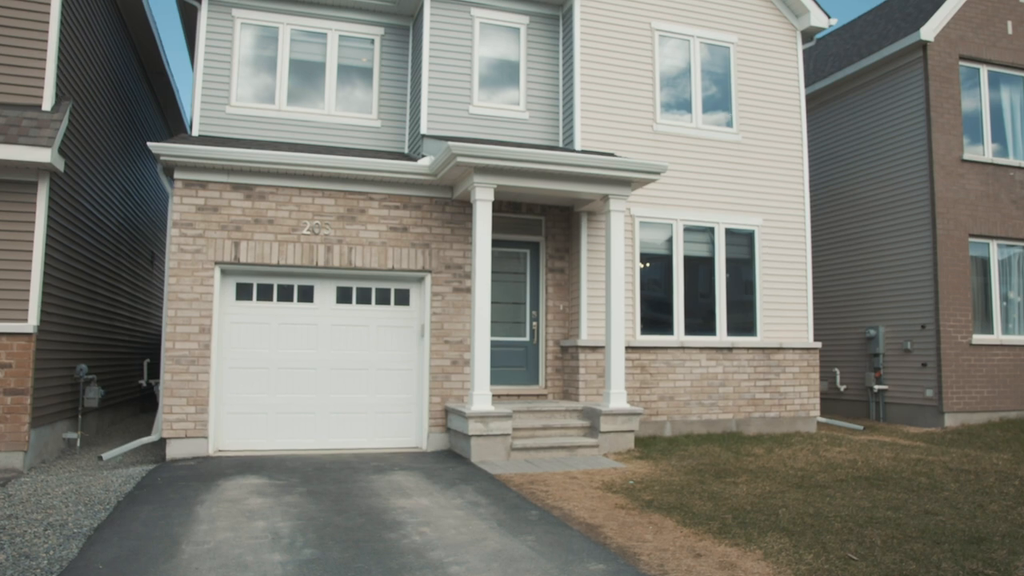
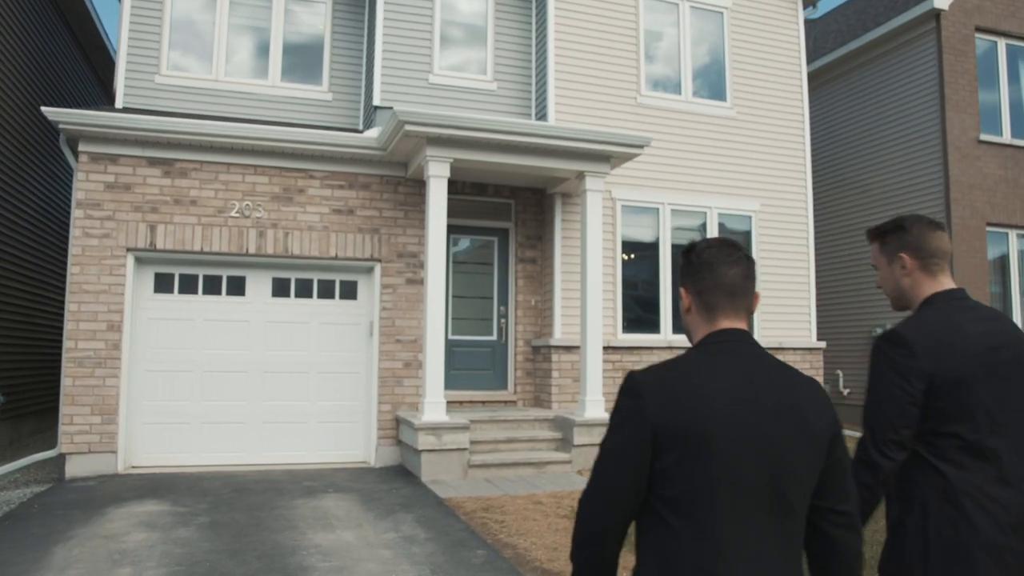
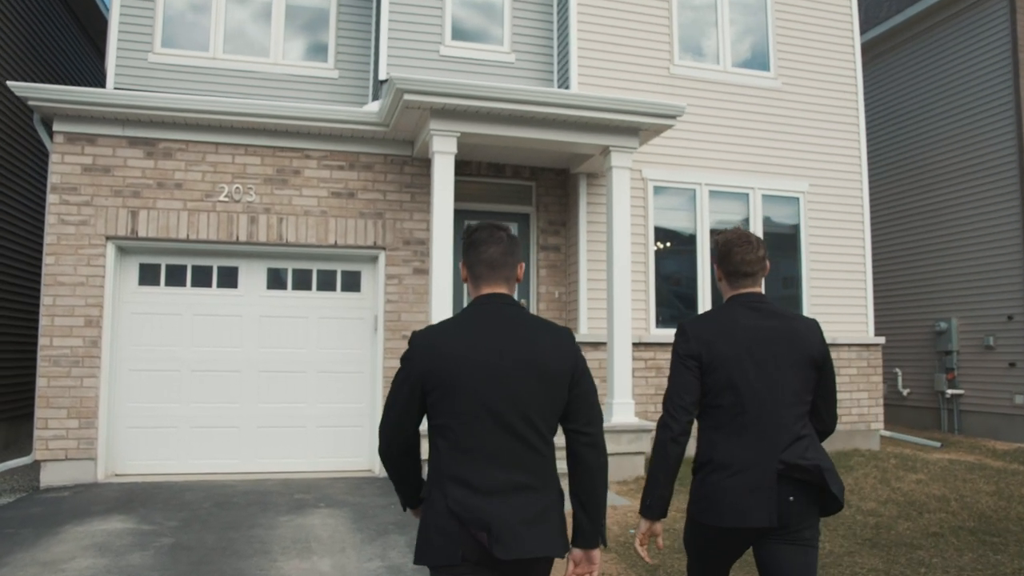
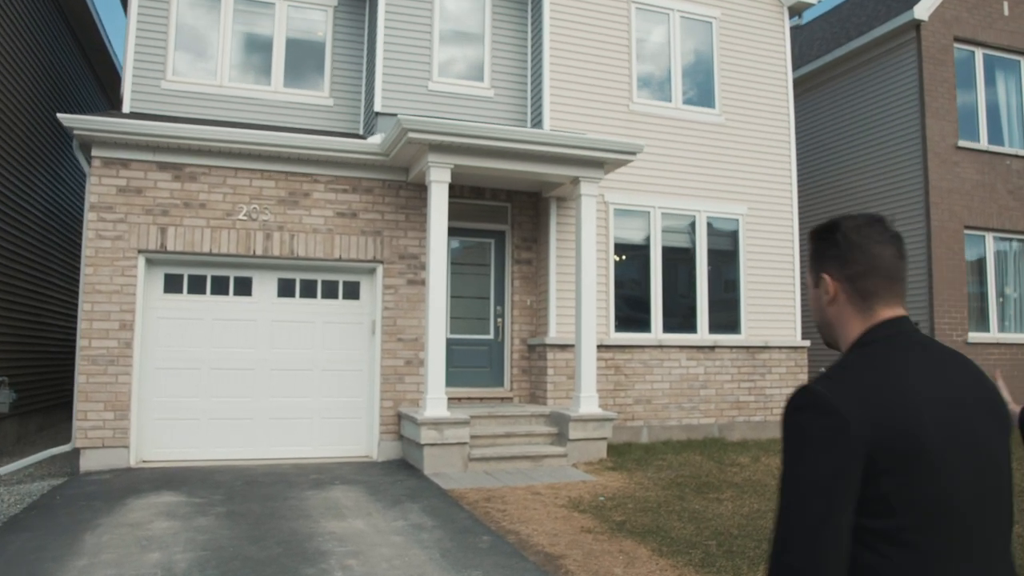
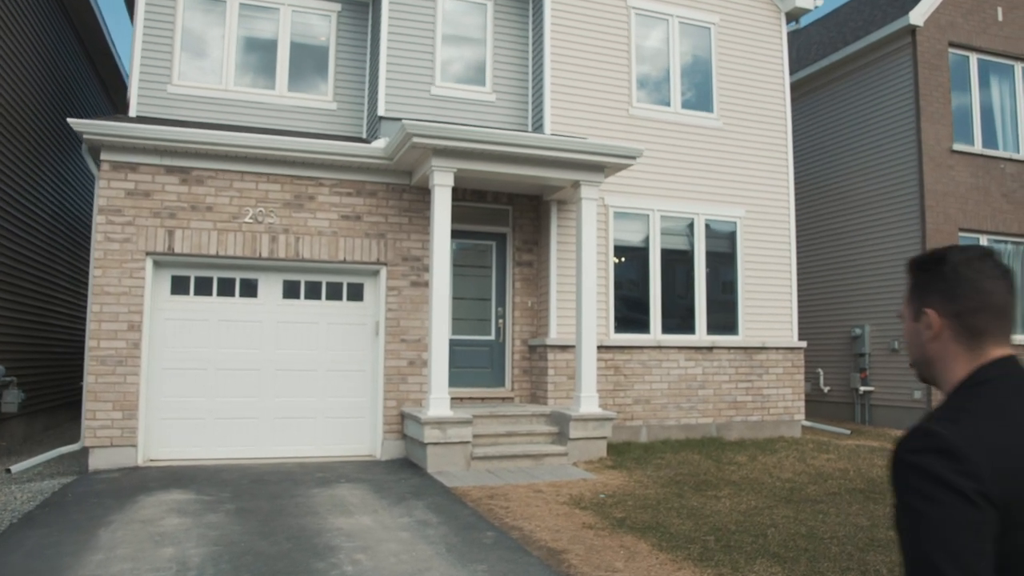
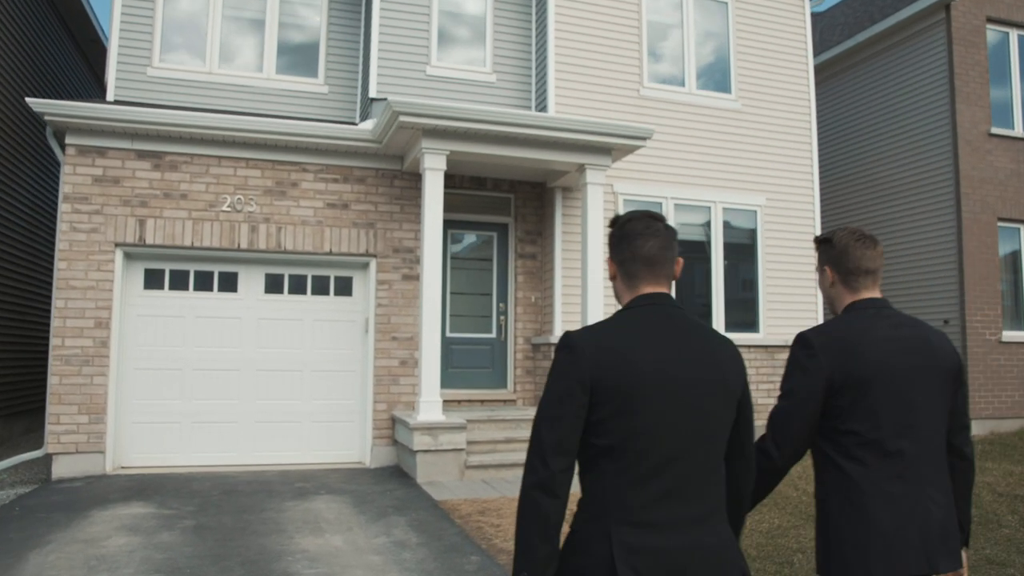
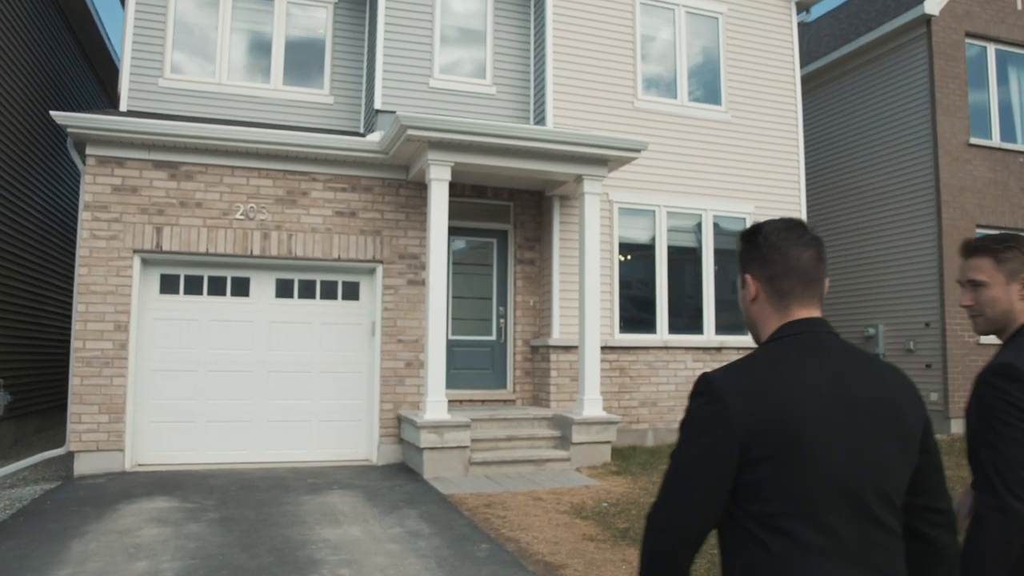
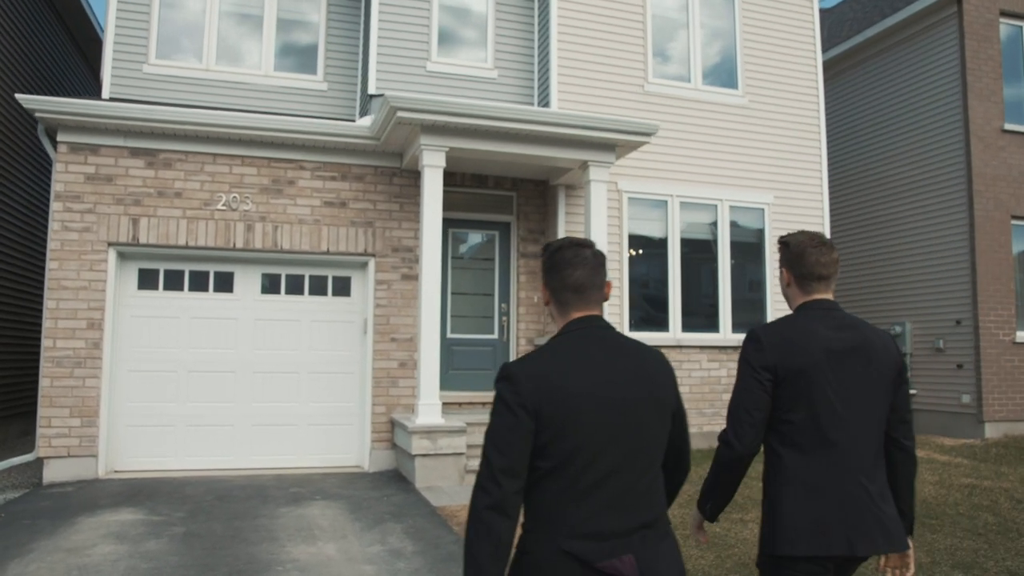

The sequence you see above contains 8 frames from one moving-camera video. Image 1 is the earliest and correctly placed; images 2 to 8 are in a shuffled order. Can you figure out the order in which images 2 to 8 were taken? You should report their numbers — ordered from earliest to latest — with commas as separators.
5, 4, 7, 2, 6, 8, 3
